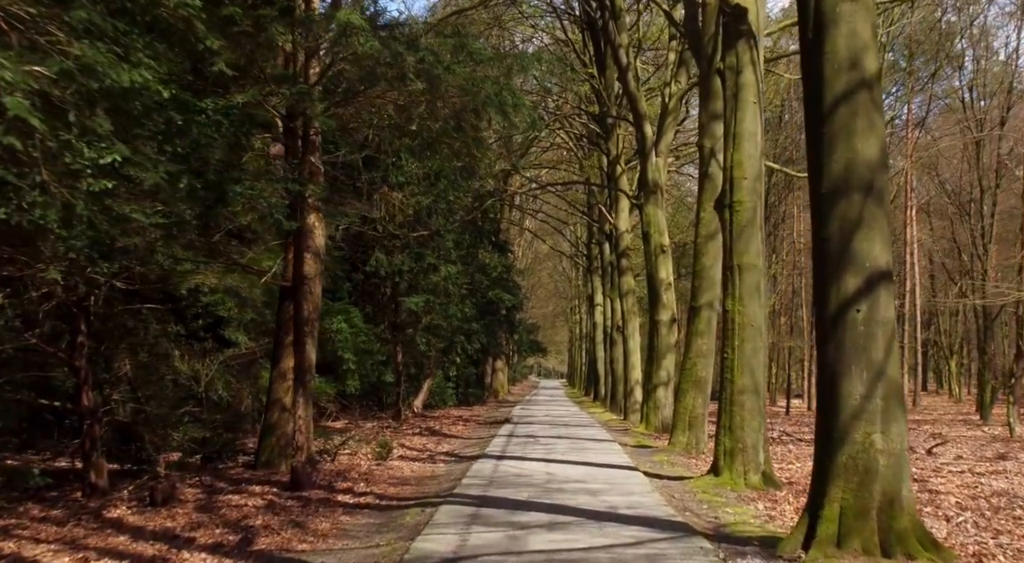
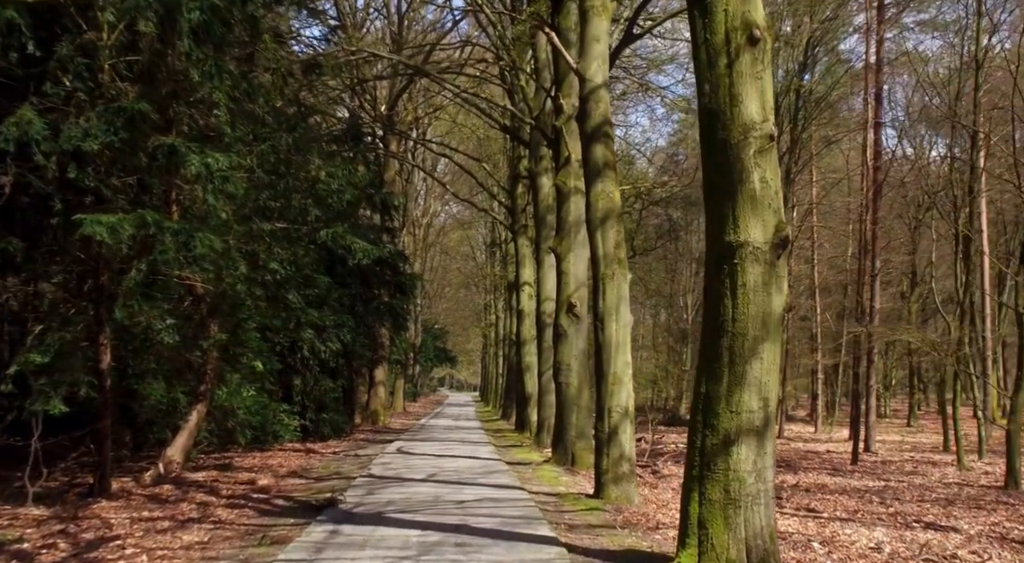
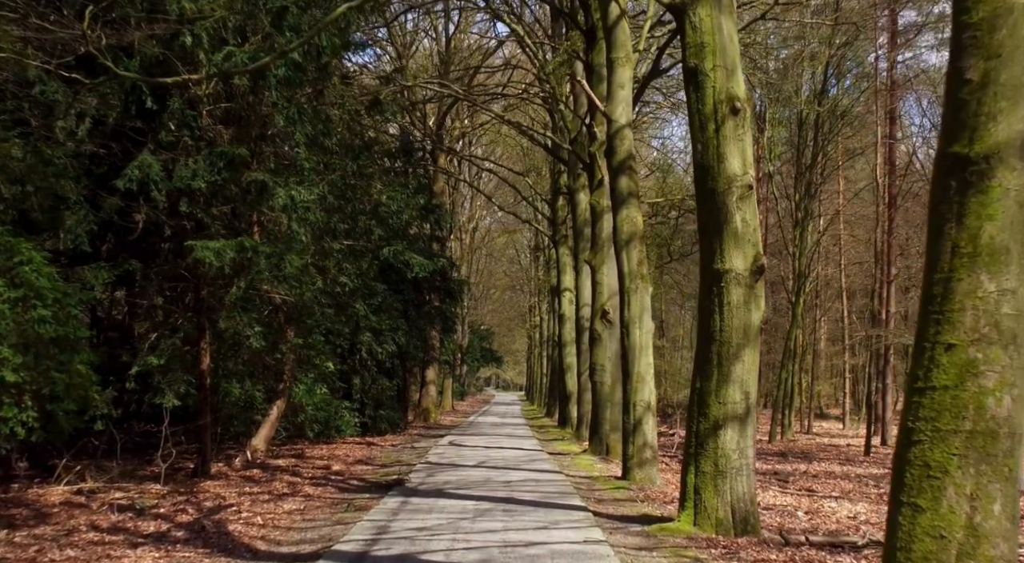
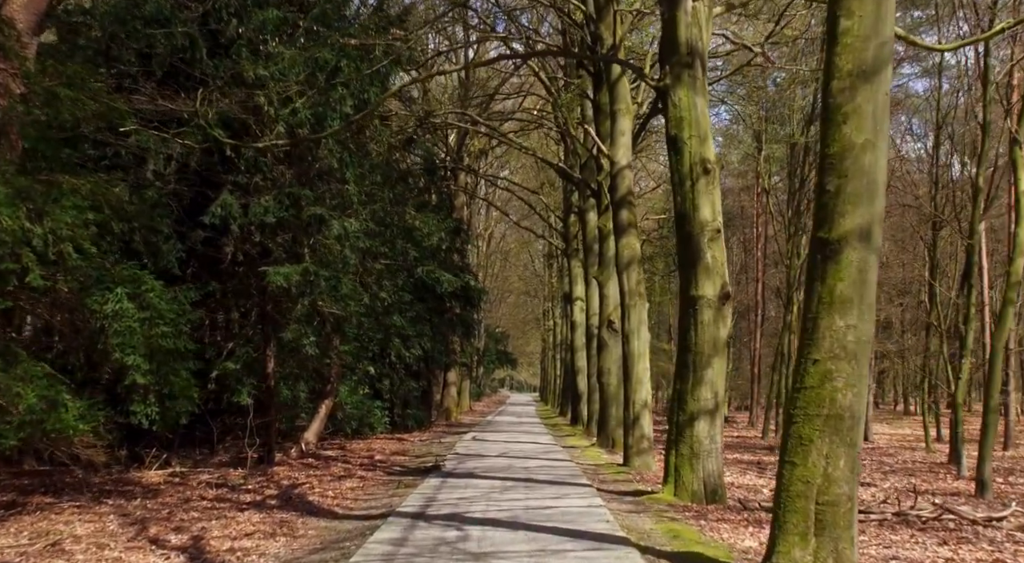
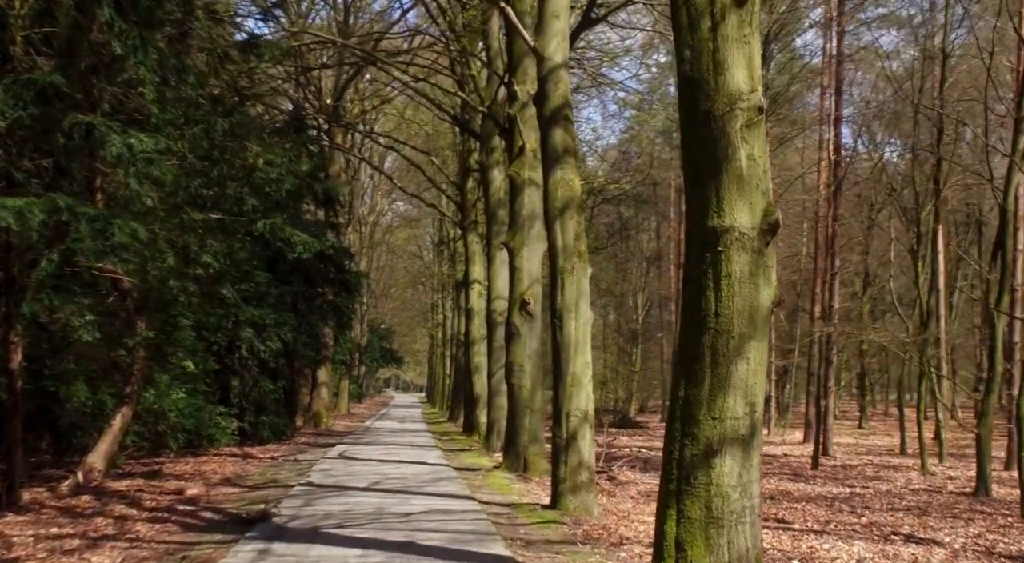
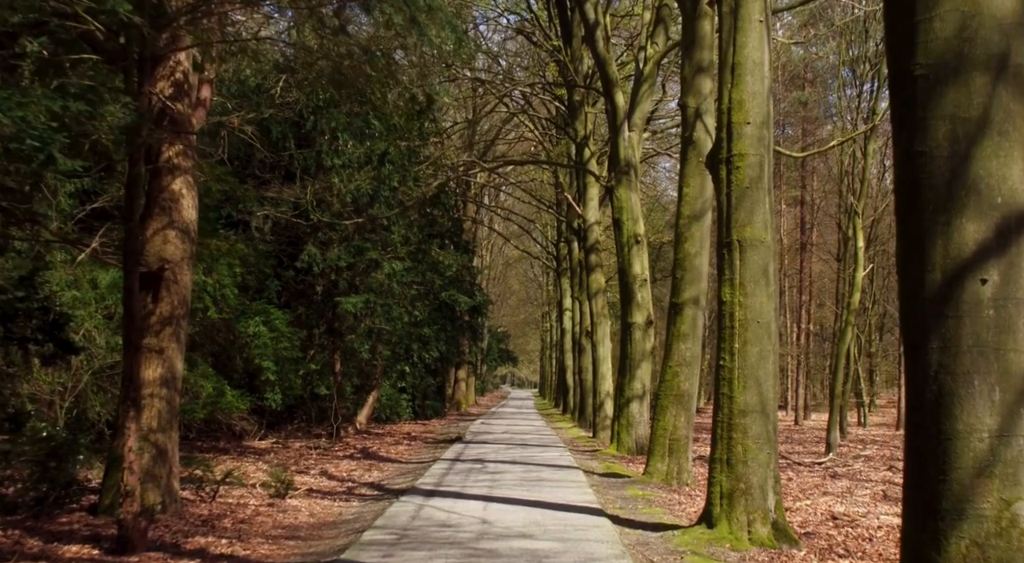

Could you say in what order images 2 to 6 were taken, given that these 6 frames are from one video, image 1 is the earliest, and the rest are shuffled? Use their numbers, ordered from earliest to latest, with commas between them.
6, 4, 3, 2, 5
